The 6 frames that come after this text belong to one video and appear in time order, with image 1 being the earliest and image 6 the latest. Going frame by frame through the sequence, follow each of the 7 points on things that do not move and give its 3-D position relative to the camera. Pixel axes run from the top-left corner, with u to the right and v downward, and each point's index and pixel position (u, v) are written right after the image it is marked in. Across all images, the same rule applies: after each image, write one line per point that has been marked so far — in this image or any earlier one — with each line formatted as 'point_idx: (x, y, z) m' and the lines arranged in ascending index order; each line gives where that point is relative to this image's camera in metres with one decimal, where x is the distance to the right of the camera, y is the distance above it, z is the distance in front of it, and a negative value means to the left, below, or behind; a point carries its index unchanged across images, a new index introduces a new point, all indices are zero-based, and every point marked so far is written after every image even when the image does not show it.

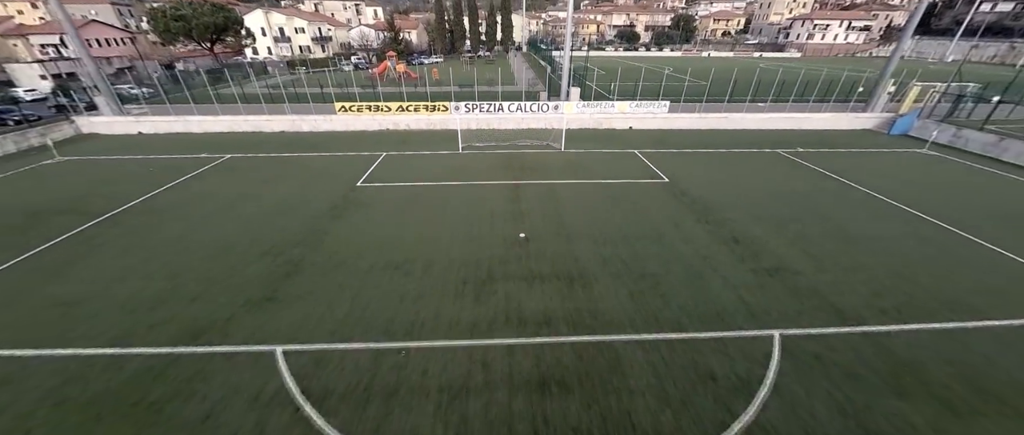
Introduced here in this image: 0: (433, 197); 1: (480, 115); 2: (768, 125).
0: (-2.4, +0.7, +9.6) m
1: (-1.5, +4.9, +14.8) m
2: (+12.7, +4.6, +15.2) m
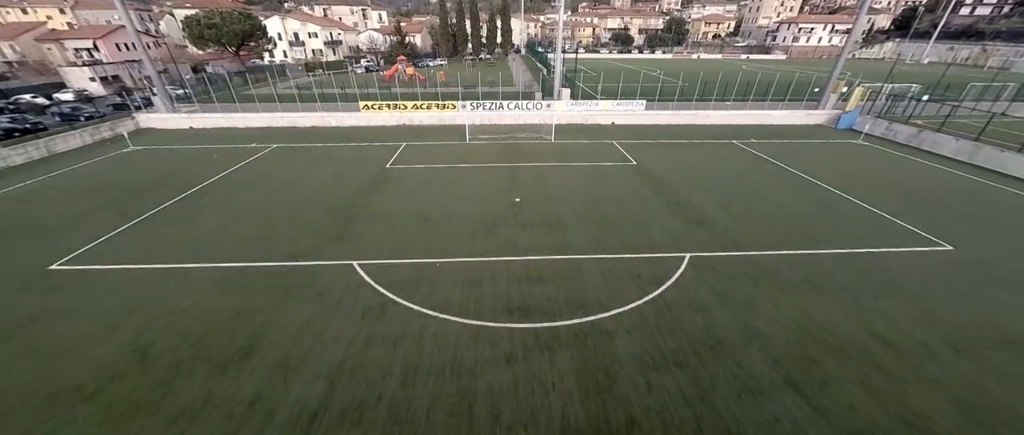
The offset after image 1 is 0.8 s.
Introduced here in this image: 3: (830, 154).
0: (-2.5, +1.6, +12.0) m
1: (-1.6, +5.9, +17.2) m
2: (+12.6, +5.6, +17.6) m
3: (+14.5, +2.9, +13.9) m
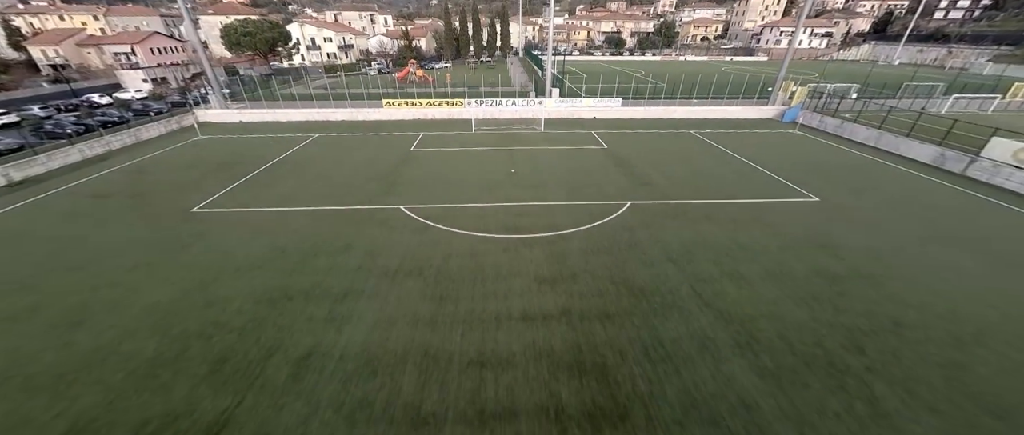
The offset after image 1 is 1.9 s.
0: (-2.6, +3.0, +15.3) m
1: (-1.8, +7.3, +20.5) m
2: (+12.5, +7.0, +21.0) m
3: (+14.3, +4.3, +17.3) m
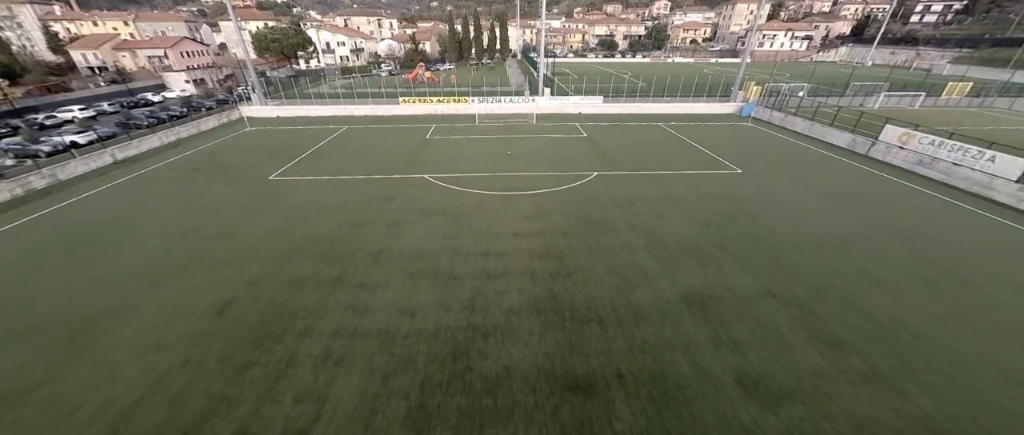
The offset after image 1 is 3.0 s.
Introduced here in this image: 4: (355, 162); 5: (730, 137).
0: (-2.8, +4.6, +18.8) m
1: (-2.0, +8.9, +24.0) m
2: (+12.3, +8.6, +24.5) m
3: (+14.1, +5.9, +20.8) m
4: (-8.3, +2.9, +16.1) m
5: (+14.0, +5.2, +19.8) m
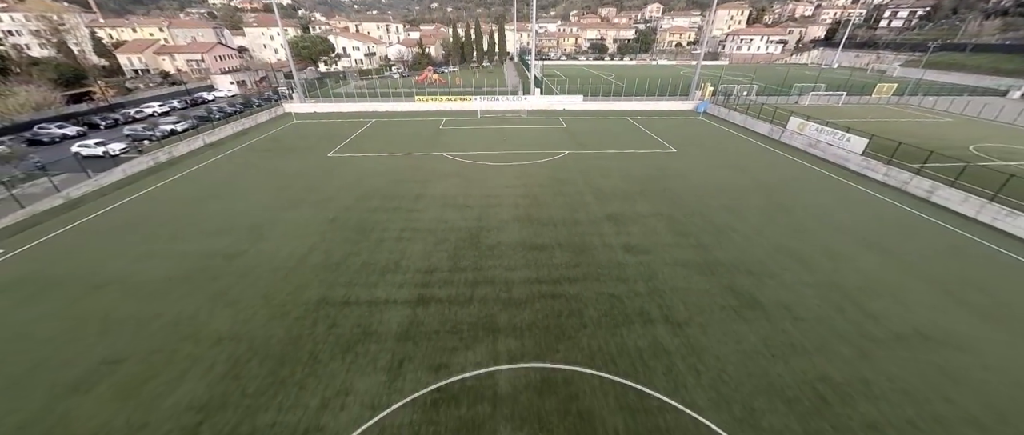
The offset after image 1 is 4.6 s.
0: (-3.2, +6.7, +24.0) m
1: (-2.4, +11.0, +29.2) m
2: (+11.8, +10.7, +29.7) m
3: (+13.7, +8.1, +26.0) m
4: (-8.7, +5.0, +21.2) m
5: (+13.6, +7.4, +25.0) m
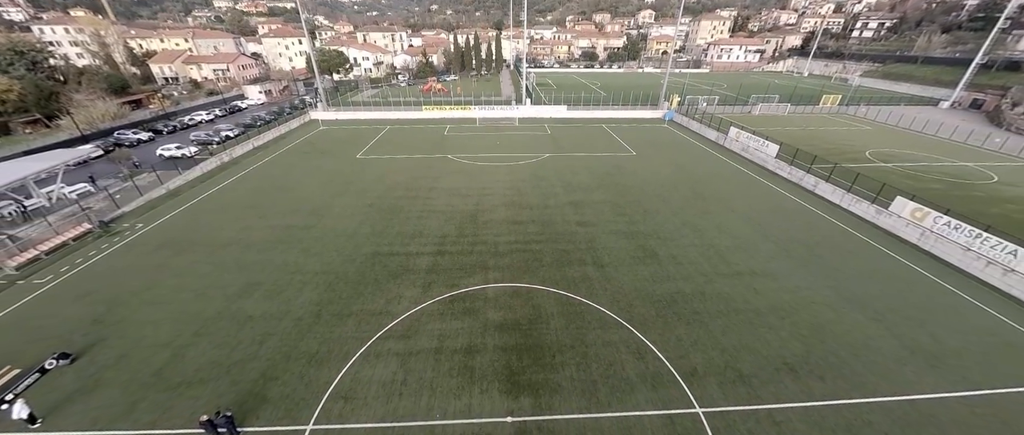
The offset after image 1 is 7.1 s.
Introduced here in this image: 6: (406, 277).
0: (-3.9, +7.6, +28.9) m
1: (-3.1, +11.9, +34.1) m
2: (+11.1, +11.6, +34.7) m
3: (+13.0, +8.9, +31.0) m
4: (-9.4, +5.9, +26.1) m
5: (+12.9, +8.2, +29.9) m
6: (-4.3, -2.4, +12.5) m
